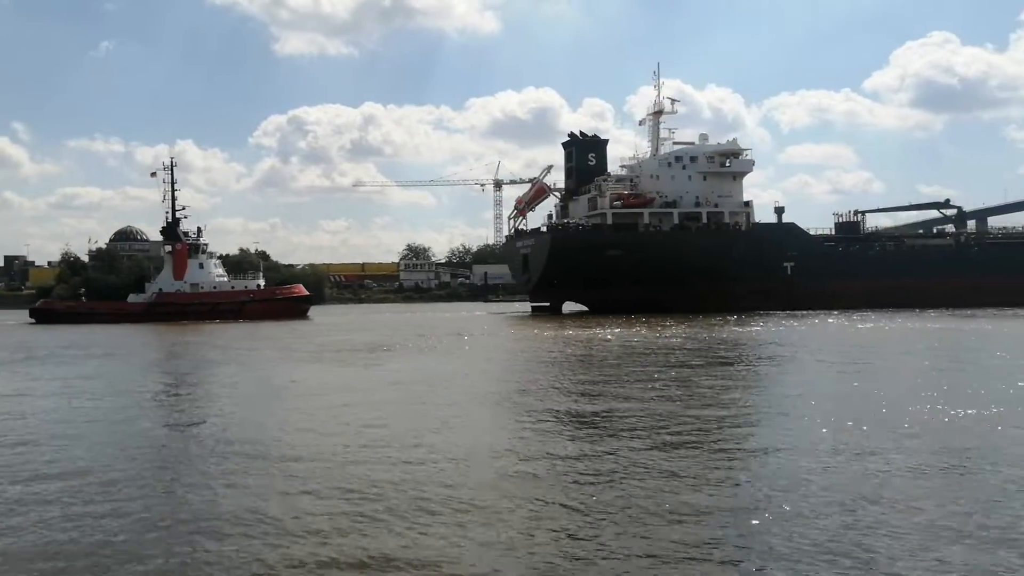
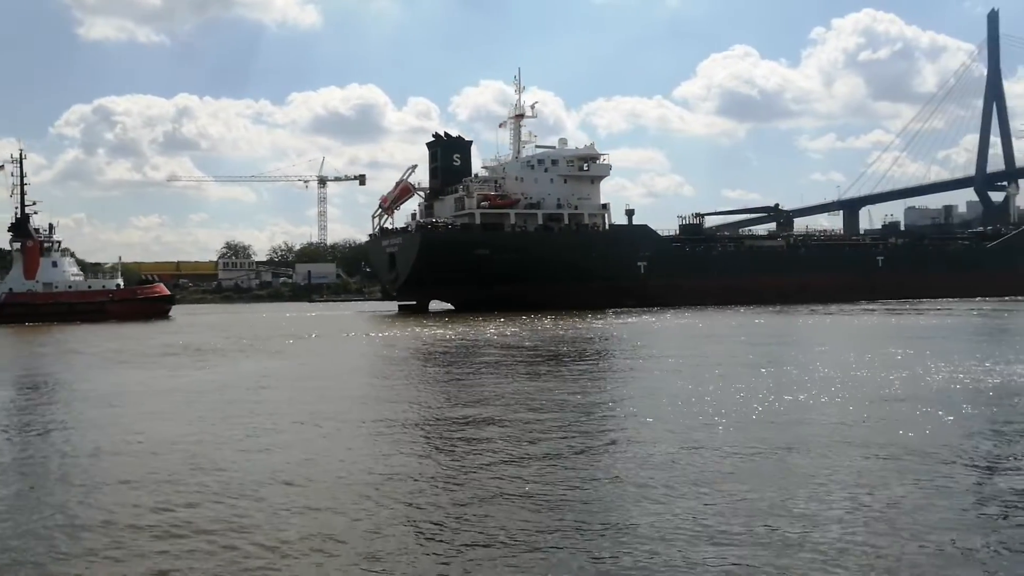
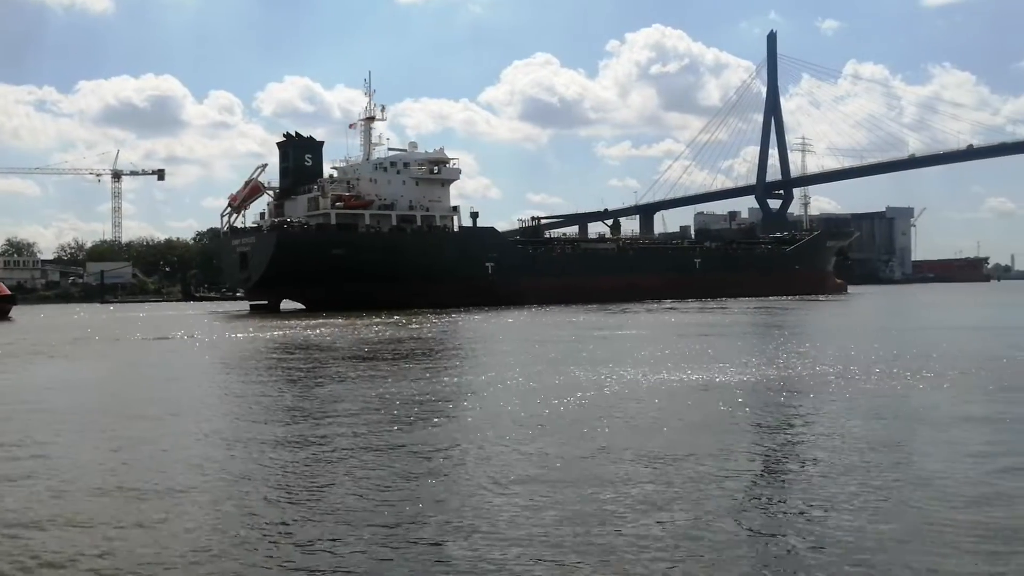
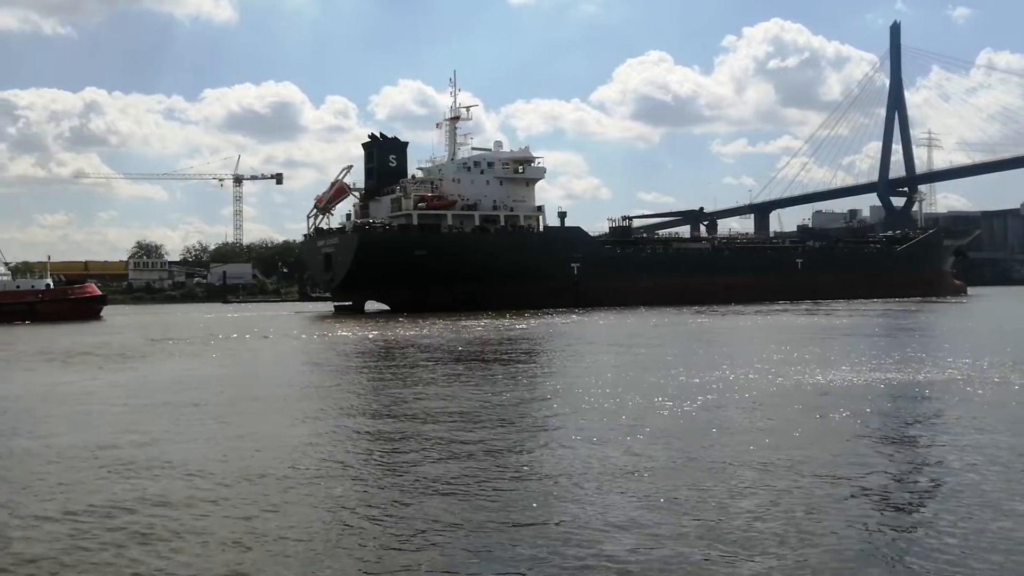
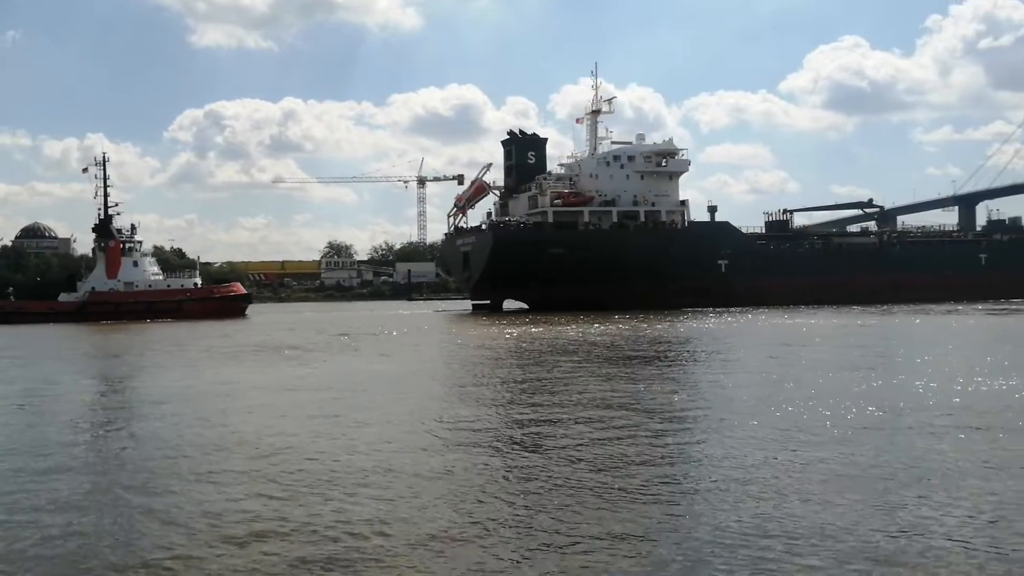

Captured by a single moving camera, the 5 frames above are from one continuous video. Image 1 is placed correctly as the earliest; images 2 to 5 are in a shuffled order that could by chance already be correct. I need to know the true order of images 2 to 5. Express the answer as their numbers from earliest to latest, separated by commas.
5, 2, 4, 3
